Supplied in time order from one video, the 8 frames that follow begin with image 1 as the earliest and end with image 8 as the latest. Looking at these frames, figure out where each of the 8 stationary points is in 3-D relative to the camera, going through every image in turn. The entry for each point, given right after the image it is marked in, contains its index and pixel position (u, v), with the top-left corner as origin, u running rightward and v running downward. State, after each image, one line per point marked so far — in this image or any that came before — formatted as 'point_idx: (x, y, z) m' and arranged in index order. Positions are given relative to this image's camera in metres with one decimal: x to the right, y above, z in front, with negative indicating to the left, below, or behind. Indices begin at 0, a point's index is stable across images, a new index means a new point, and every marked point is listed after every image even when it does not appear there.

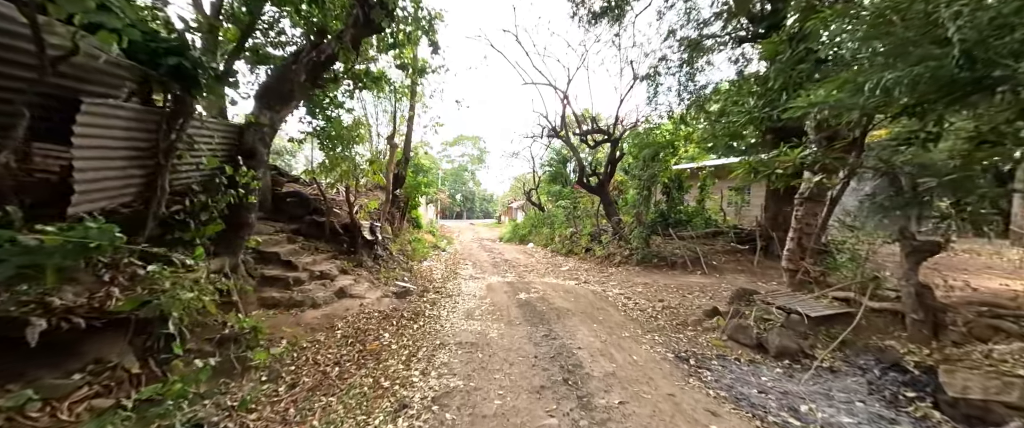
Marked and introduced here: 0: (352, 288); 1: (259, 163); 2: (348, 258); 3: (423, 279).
0: (-2.6, -1.2, +5.8) m
1: (-3.1, +0.6, +4.5) m
2: (-3.2, -0.9, +7.0) m
3: (-2.1, -1.6, +8.5) m
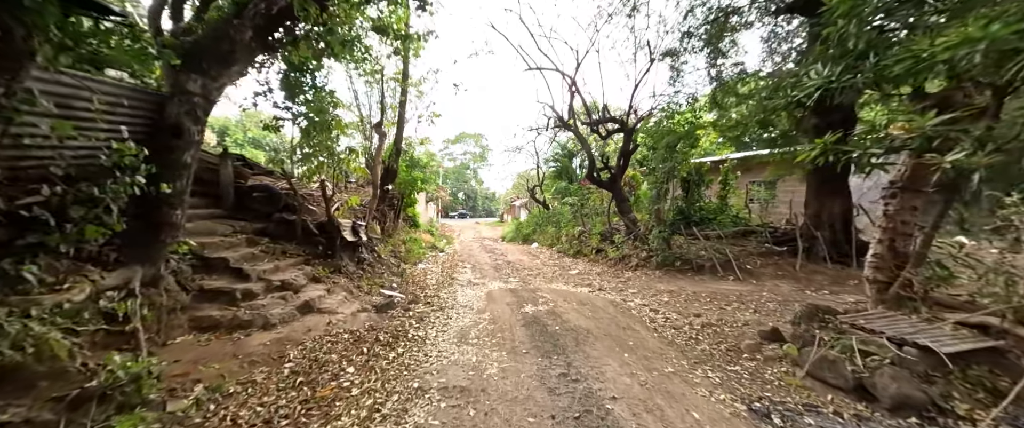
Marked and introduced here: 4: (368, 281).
0: (-2.5, -1.2, +4.8) m
1: (-3.1, +0.7, +3.4) m
2: (-3.1, -0.8, +5.9) m
3: (-2.0, -1.5, +7.5) m
4: (-2.6, -1.2, +6.5) m
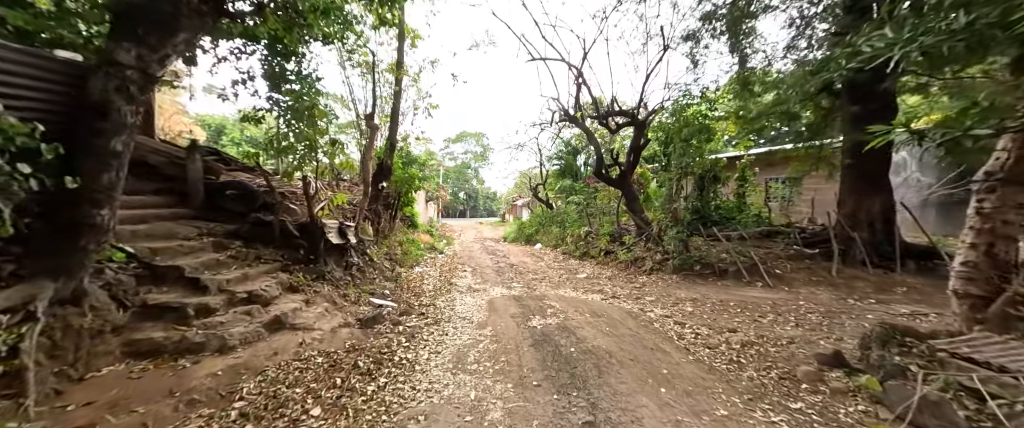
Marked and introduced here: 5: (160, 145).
0: (-2.4, -1.2, +4.1) m
1: (-3.0, +0.7, +2.8) m
2: (-3.1, -0.8, +5.3) m
3: (-1.9, -1.5, +6.8) m
4: (-2.5, -1.2, +5.9) m
5: (-5.1, +1.0, +5.2) m
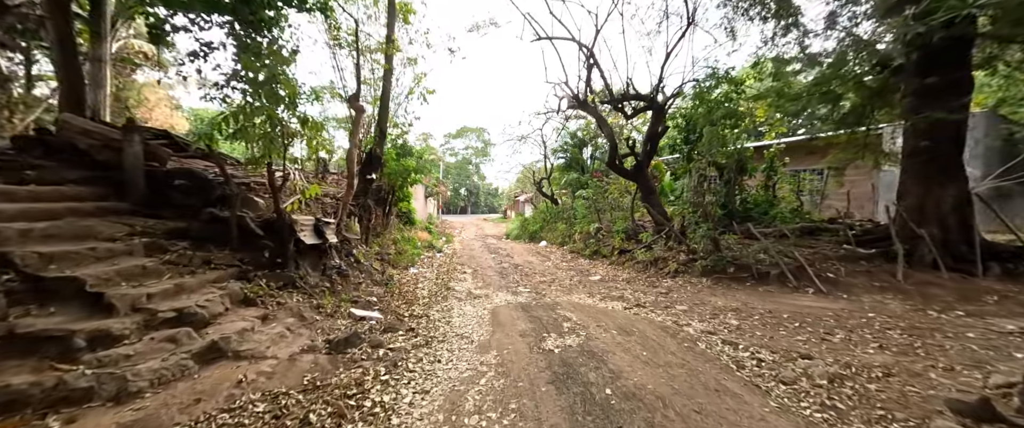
0: (-2.3, -1.1, +3.2) m
1: (-2.9, +0.7, +1.8) m
2: (-3.0, -0.8, +4.3) m
3: (-1.8, -1.4, +5.9) m
4: (-2.4, -1.2, +4.9) m
5: (-5.0, +1.1, +4.3) m
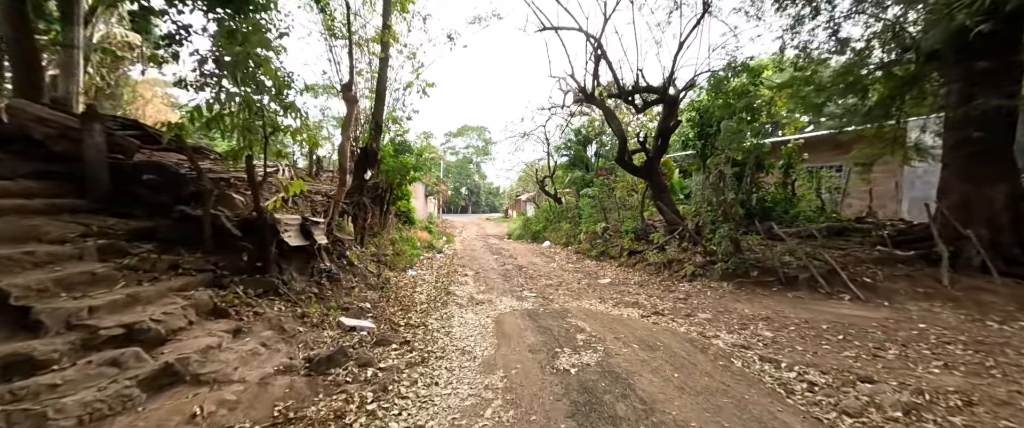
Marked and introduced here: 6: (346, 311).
0: (-2.3, -1.1, +2.7) m
1: (-2.9, +0.7, +1.4) m
2: (-2.9, -0.7, +3.9) m
3: (-1.8, -1.4, +5.4) m
4: (-2.4, -1.2, +4.5) m
5: (-4.9, +1.1, +3.8) m
6: (-2.2, -1.3, +4.7) m
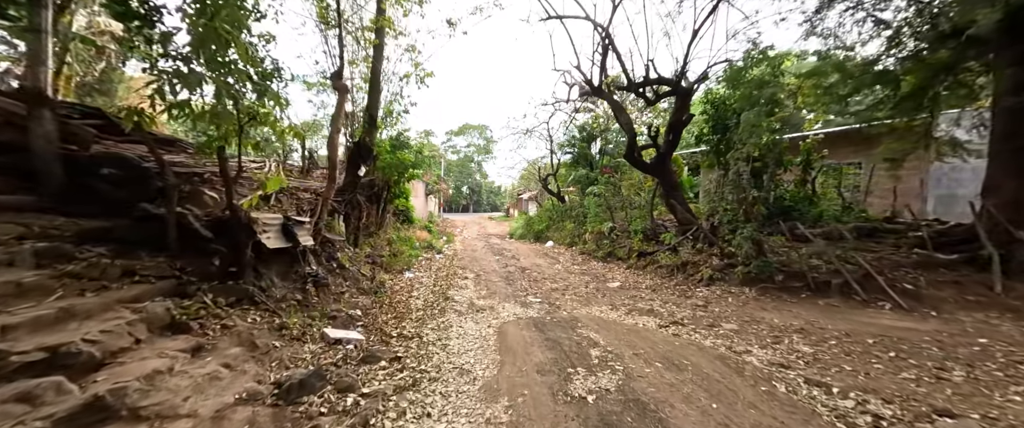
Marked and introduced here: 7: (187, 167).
0: (-2.2, -1.1, +2.3) m
1: (-2.8, +0.7, +0.9) m
2: (-2.8, -0.7, +3.4) m
3: (-1.7, -1.4, +5.0) m
4: (-2.3, -1.1, +4.0) m
5: (-4.9, +1.1, +3.3) m
6: (-2.1, -1.2, +4.2) m
7: (-3.7, +0.5, +4.1) m
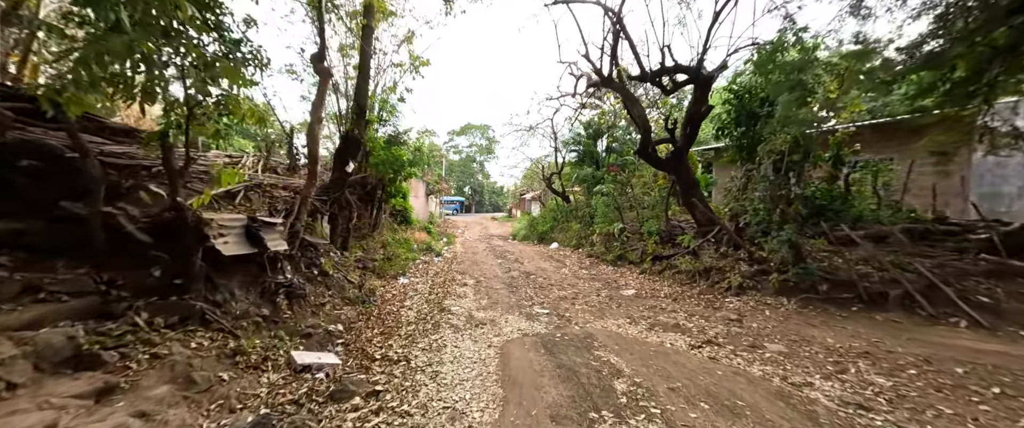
0: (-2.2, -1.1, +1.6) m
1: (-2.8, +0.7, +0.3) m
2: (-2.8, -0.7, +2.8) m
3: (-1.7, -1.4, +4.3) m
4: (-2.3, -1.1, +3.4) m
5: (-4.8, +1.1, +2.7) m
6: (-2.1, -1.2, +3.6) m
7: (-3.6, +0.5, +3.4) m
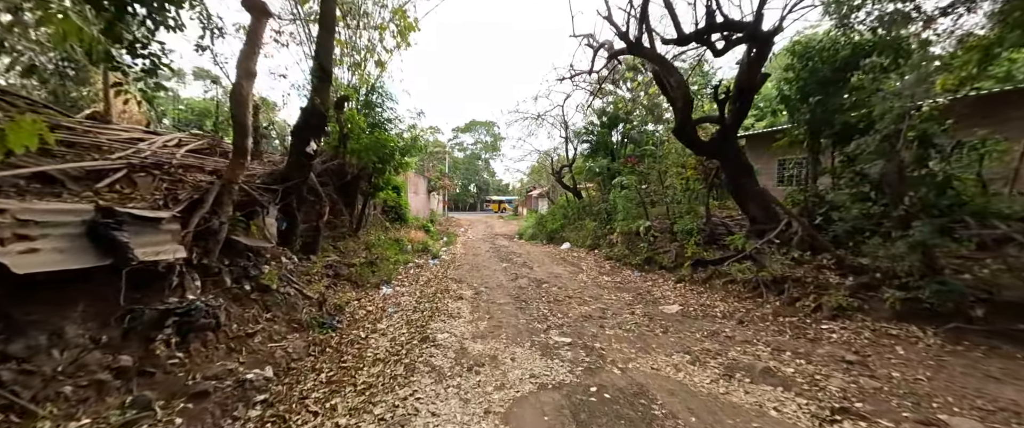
0: (-2.2, -1.0, +0.2) m
1: (-2.8, +0.8, -1.1) m
2: (-2.7, -0.7, +1.4) m
3: (-1.6, -1.3, +2.9) m
4: (-2.2, -1.1, +2.0) m
5: (-4.8, +1.2, +1.4) m
6: (-2.0, -1.2, +2.2) m
7: (-3.6, +0.6, +2.1) m
